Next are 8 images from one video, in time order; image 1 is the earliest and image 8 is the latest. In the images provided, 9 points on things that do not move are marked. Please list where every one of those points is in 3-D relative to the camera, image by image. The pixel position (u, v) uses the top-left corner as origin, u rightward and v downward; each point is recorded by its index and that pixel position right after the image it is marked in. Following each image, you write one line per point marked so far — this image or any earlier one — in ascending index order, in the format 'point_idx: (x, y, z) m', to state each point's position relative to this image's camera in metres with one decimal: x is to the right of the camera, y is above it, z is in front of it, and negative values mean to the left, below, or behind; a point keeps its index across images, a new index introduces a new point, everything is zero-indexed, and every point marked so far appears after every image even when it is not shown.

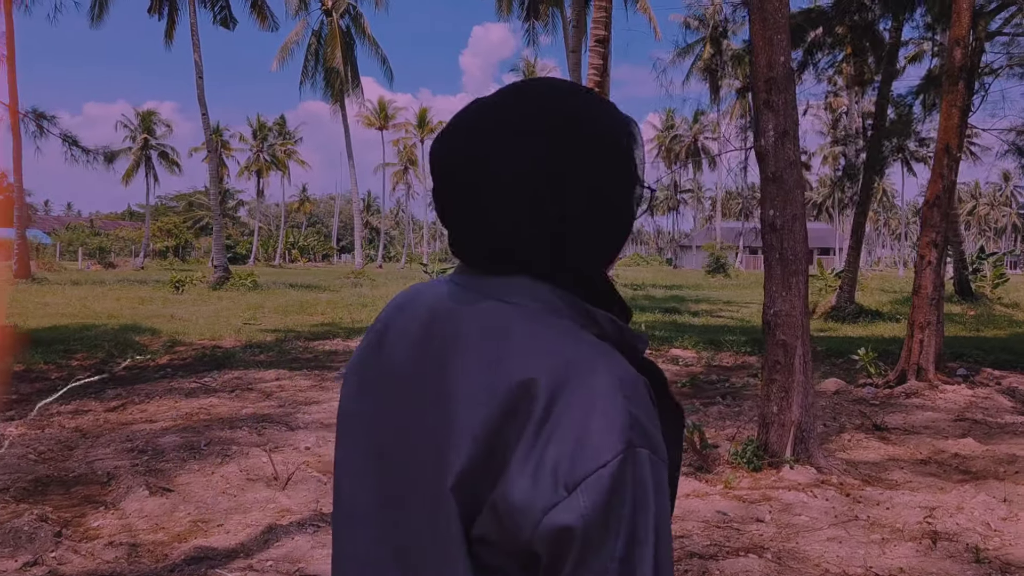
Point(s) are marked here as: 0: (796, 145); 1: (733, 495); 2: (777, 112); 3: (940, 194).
0: (+1.8, +0.9, +4.7) m
1: (+1.3, -1.2, +4.4) m
2: (+1.7, +1.1, +4.7) m
3: (+5.0, +1.1, +8.8) m
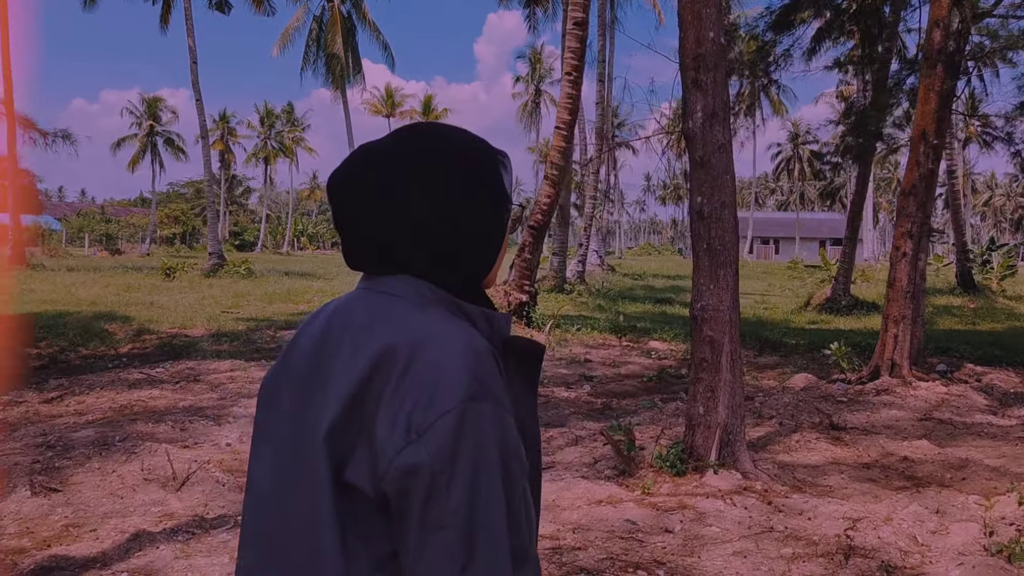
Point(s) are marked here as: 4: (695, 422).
0: (+1.2, +0.9, +4.4) m
1: (+0.7, -1.2, +4.1) m
2: (+1.1, +1.1, +4.4) m
3: (+4.5, +1.2, +8.5) m
4: (+1.1, -0.8, +4.5) m
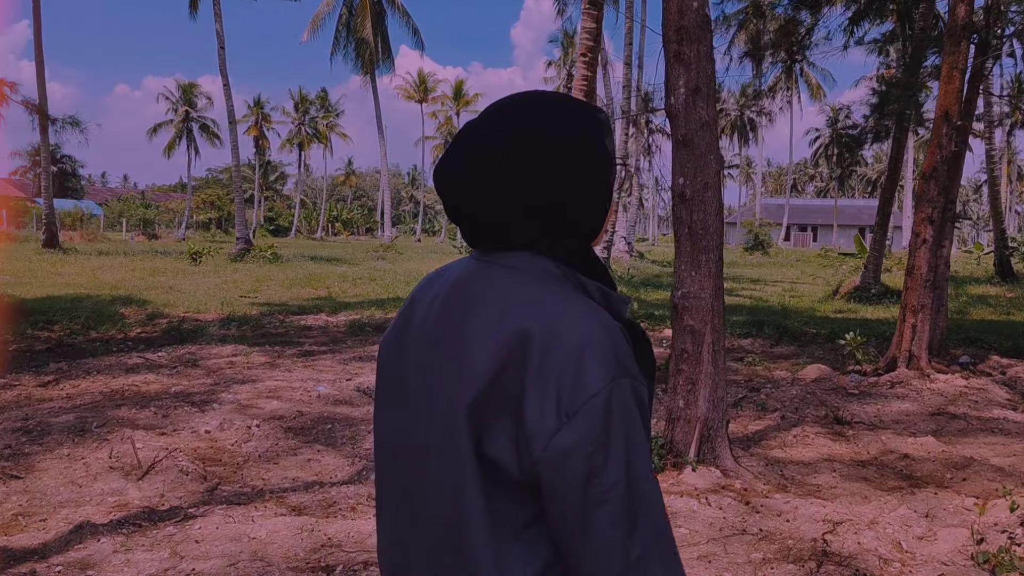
0: (+1.1, +1.0, +4.1) m
1: (+0.5, -1.1, +3.9) m
2: (+1.0, +1.2, +4.1) m
3: (+4.5, +1.3, +8.0) m
4: (+0.9, -0.7, +4.3) m
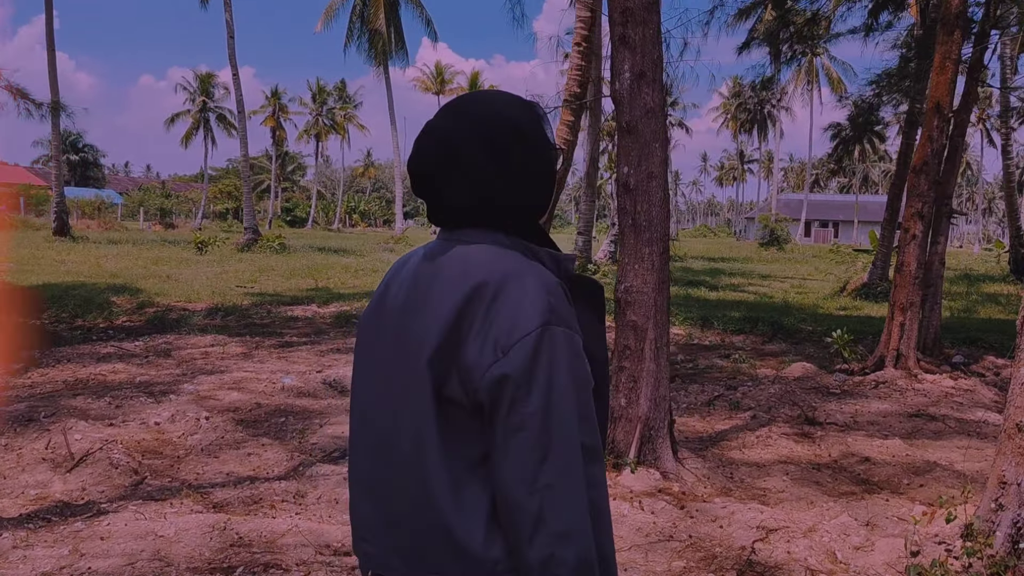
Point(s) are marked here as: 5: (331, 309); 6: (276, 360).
0: (+0.7, +1.0, +3.9) m
1: (+0.2, -1.1, +3.7) m
2: (+0.6, +1.2, +3.9) m
3: (+4.3, +1.3, +7.8) m
4: (+0.6, -0.7, +4.1) m
5: (-2.9, -0.3, +12.1) m
6: (-2.5, -0.8, +8.1) m
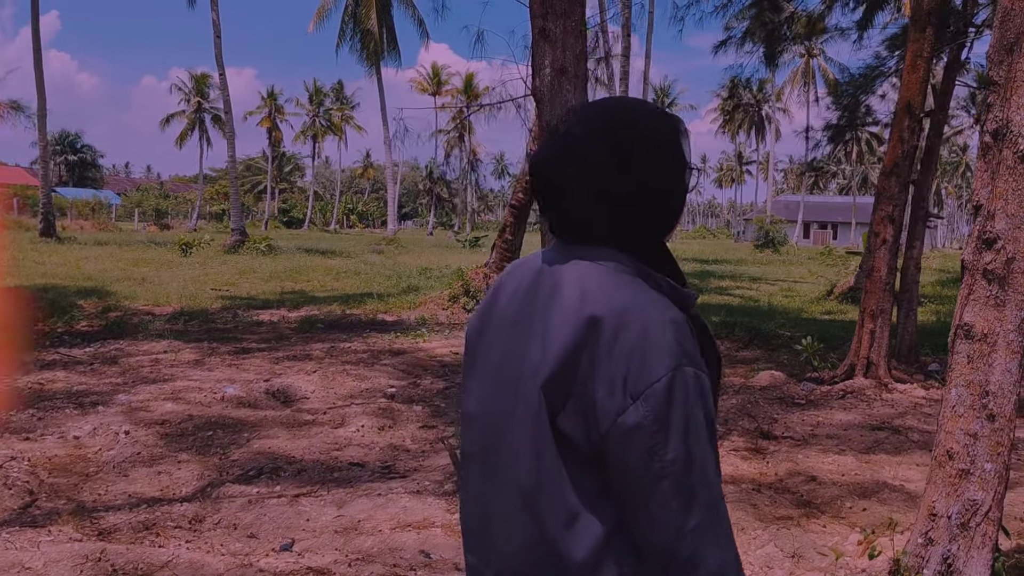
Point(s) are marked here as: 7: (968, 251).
0: (+0.3, +1.0, +3.7) m
1: (-0.3, -1.1, +3.5) m
2: (+0.2, +1.2, +3.7) m
3: (+3.8, +1.3, +7.5) m
4: (+0.1, -0.7, +3.8) m
5: (-3.3, -0.4, +11.9) m
6: (-3.0, -0.8, +7.8) m
7: (+1.7, +0.1, +2.8) m
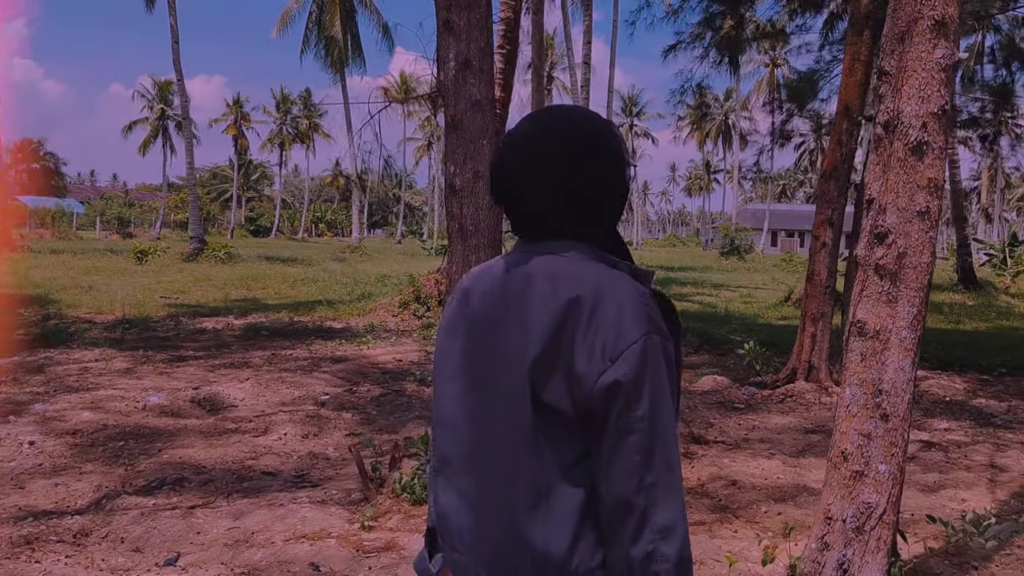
0: (-0.1, +1.0, +3.6) m
1: (-0.7, -1.1, +3.3) m
2: (-0.2, +1.2, +3.5) m
3: (+3.2, +1.2, +7.6) m
4: (-0.3, -0.7, +3.7) m
5: (-4.1, -0.5, +11.6) m
6: (-3.6, -0.9, +7.6) m
7: (+1.2, +0.1, +2.7) m
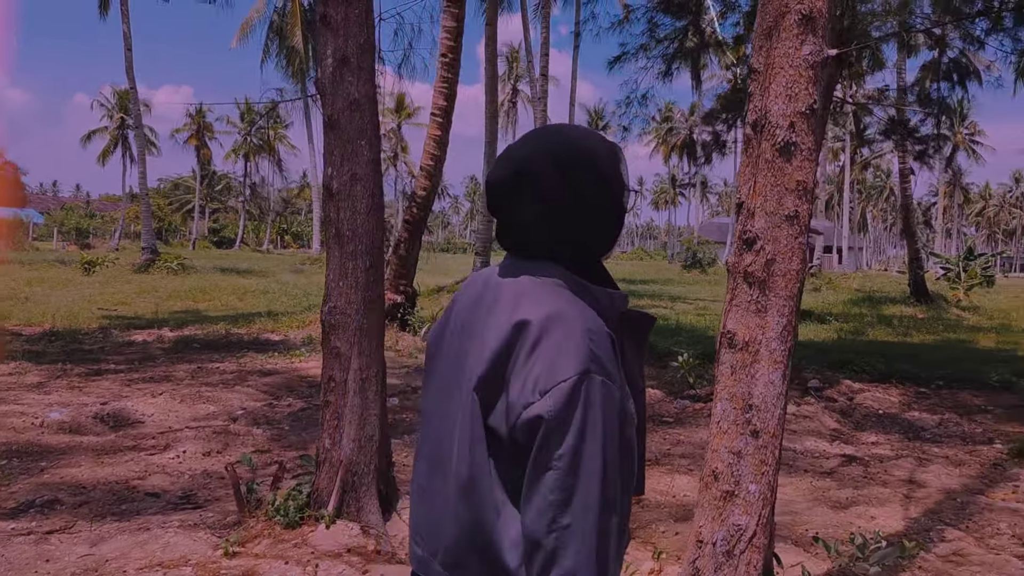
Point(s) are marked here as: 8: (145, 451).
0: (-0.7, +0.9, +3.4) m
1: (-1.2, -1.1, +3.1) m
2: (-0.8, +1.1, +3.4) m
3: (+2.6, +1.1, +7.5) m
4: (-0.9, -0.8, +3.5) m
5: (-4.9, -0.7, +11.3) m
6: (-4.3, -1.0, +7.2) m
7: (+0.7, +0.1, +2.5) m
8: (-2.6, -1.1, +5.3) m
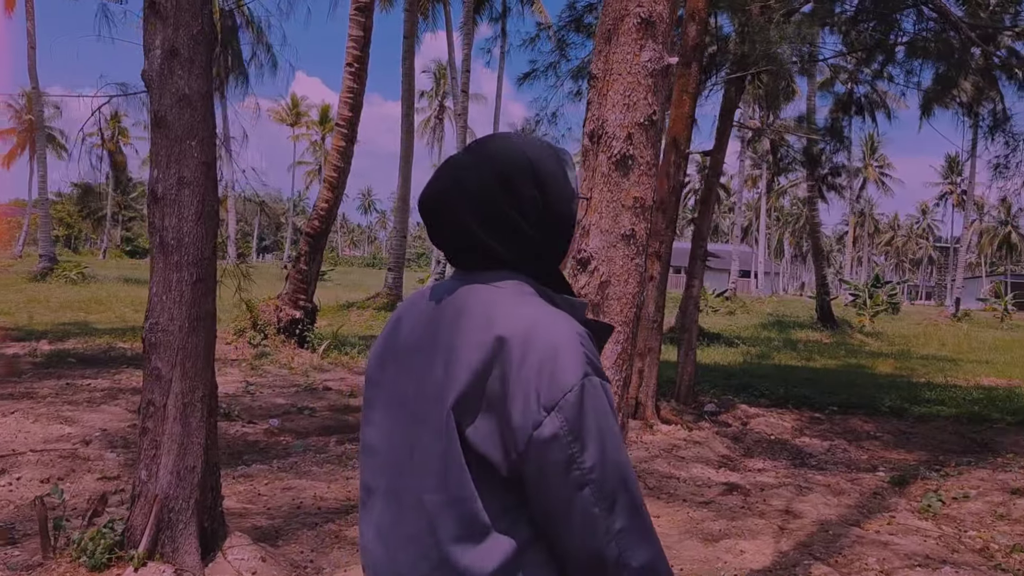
0: (-1.3, +0.9, +3.1) m
1: (-1.9, -1.2, +2.7) m
2: (-1.4, +1.1, +3.1) m
3: (+1.6, +0.9, +7.5) m
4: (-1.5, -0.8, +3.1) m
5: (-6.3, -0.8, +10.5) m
6: (-5.2, -1.0, +6.5) m
7: (+0.2, 0.0, +2.3) m
8: (-3.4, -1.2, +4.8) m
